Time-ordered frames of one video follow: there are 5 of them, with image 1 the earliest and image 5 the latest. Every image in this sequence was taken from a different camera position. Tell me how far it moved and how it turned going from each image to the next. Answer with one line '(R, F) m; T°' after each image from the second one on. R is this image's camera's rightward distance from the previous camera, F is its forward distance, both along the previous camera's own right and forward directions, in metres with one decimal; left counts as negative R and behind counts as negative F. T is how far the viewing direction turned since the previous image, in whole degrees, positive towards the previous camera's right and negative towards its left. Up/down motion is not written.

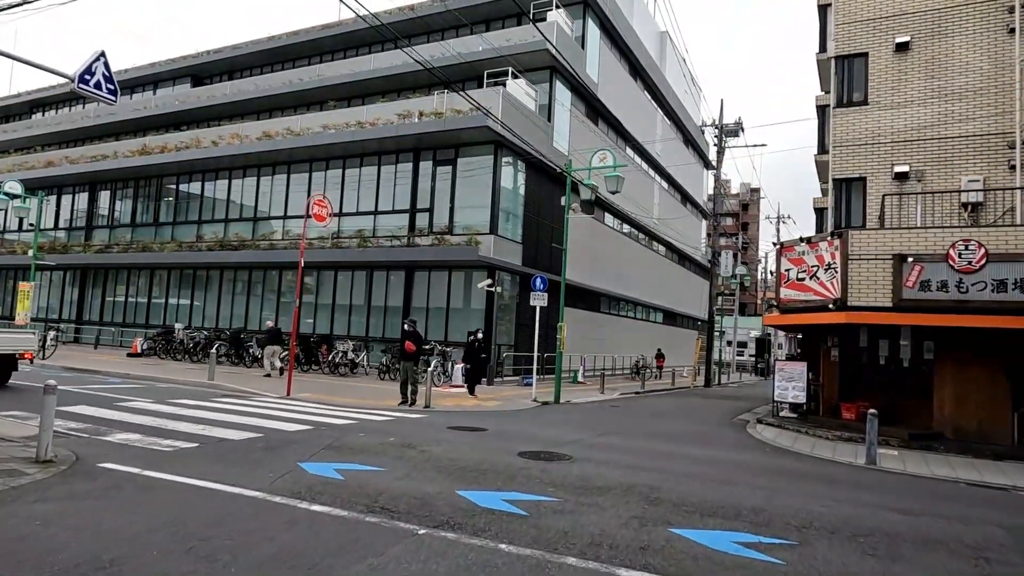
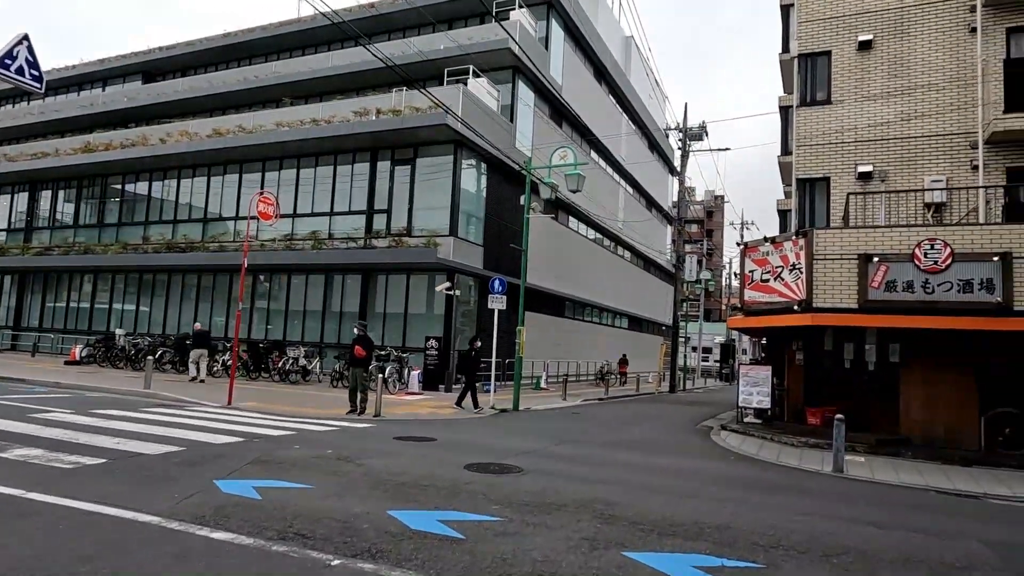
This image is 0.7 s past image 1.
(+0.3, +0.7) m; +3°
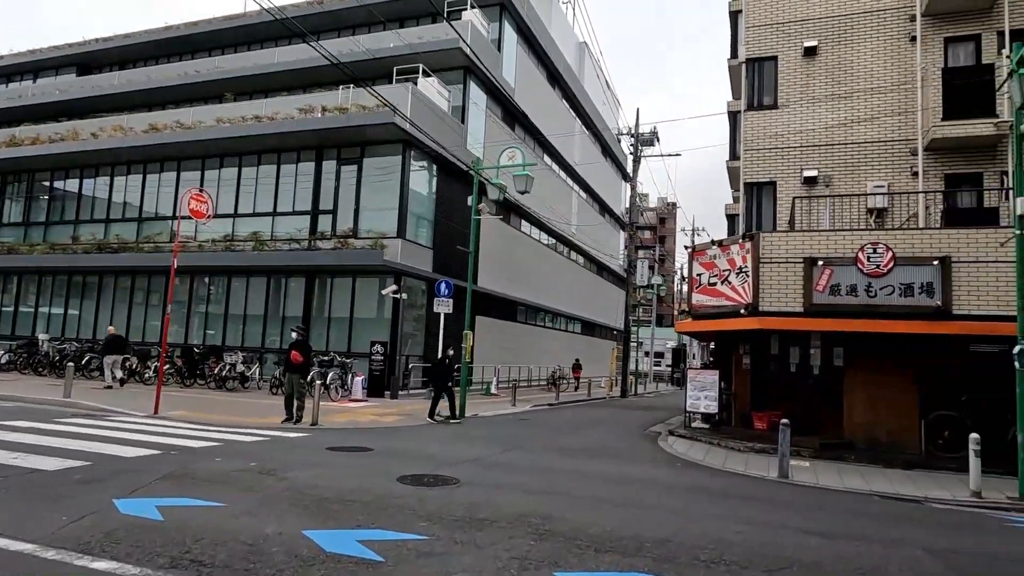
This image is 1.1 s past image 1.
(+0.2, +0.4) m; +4°
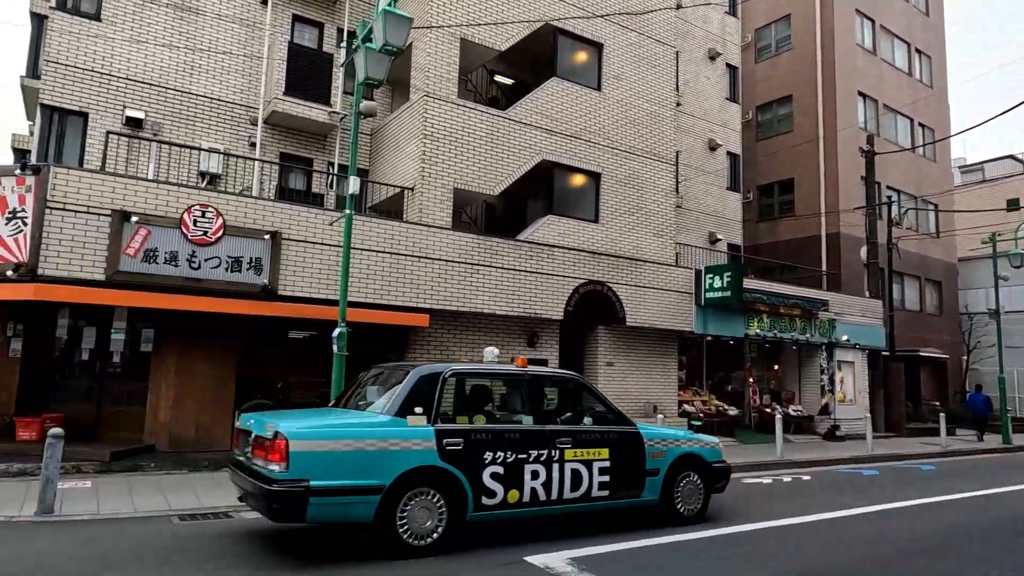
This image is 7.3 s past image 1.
(+1.2, +2.3) m; +54°
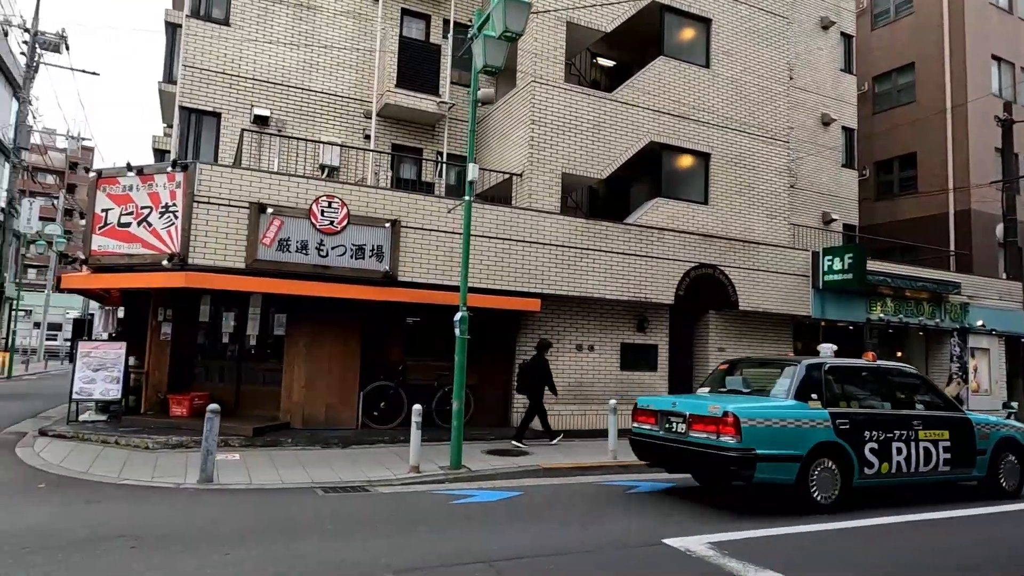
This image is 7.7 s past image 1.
(-0.4, -0.1) m; -8°
